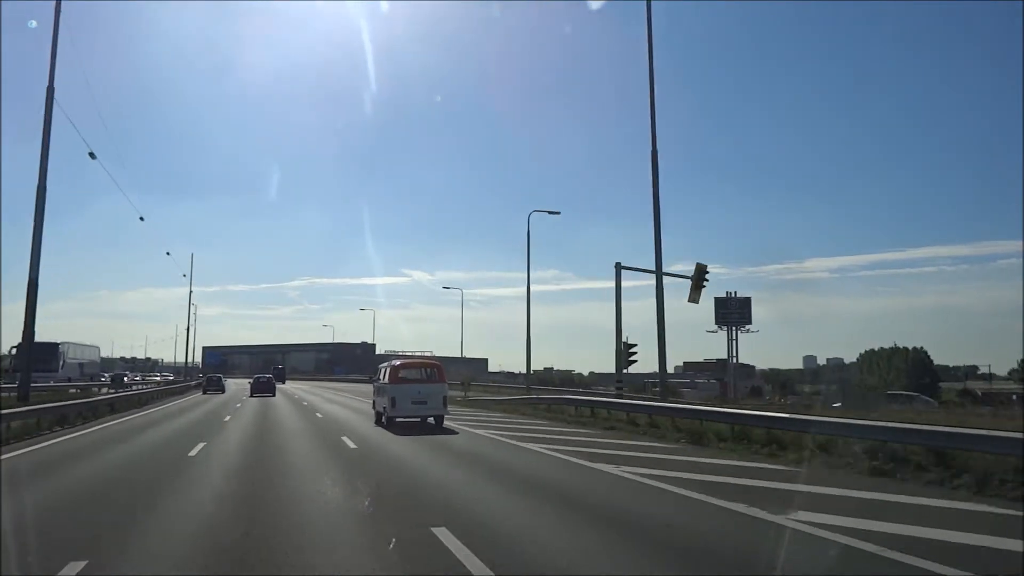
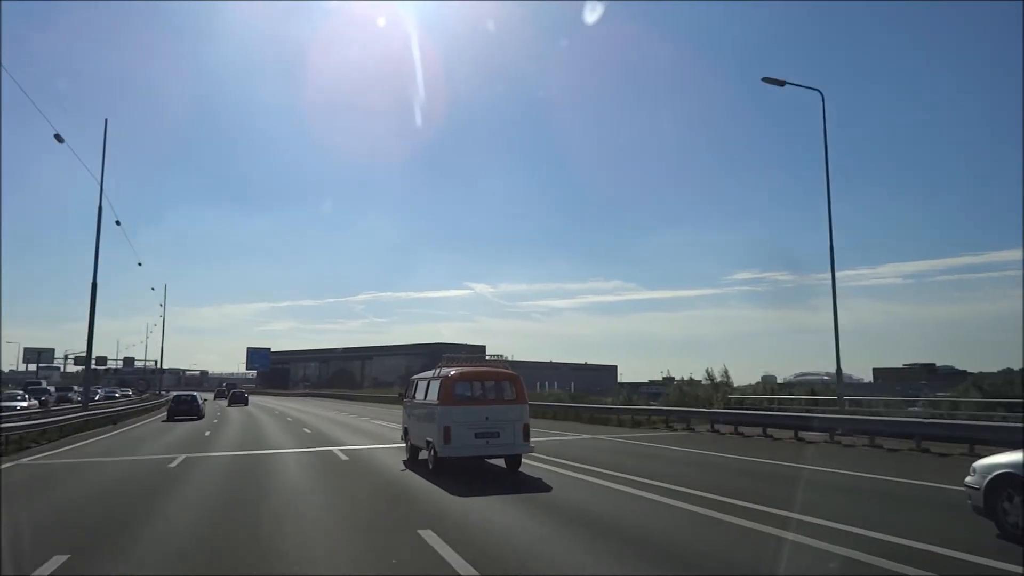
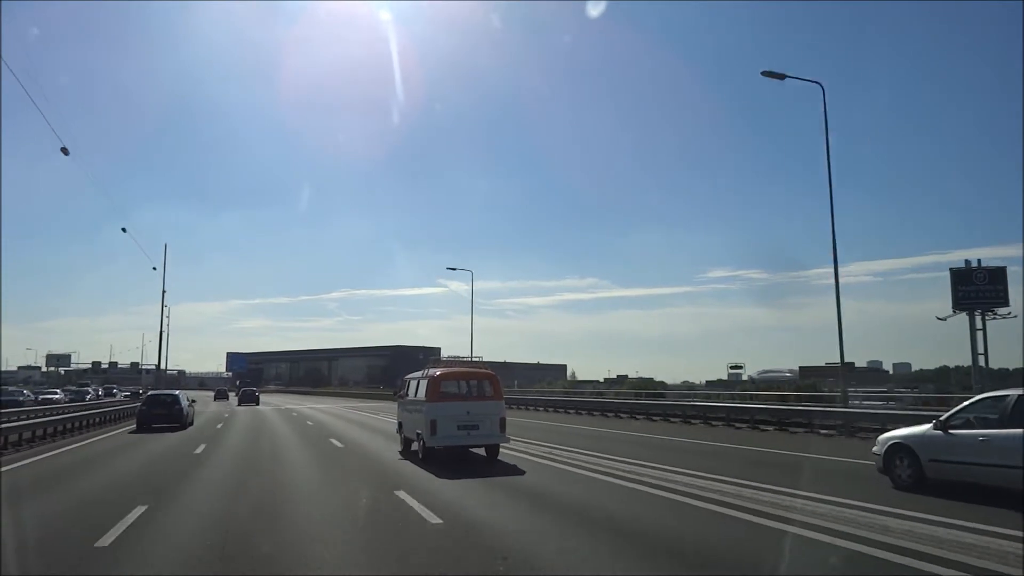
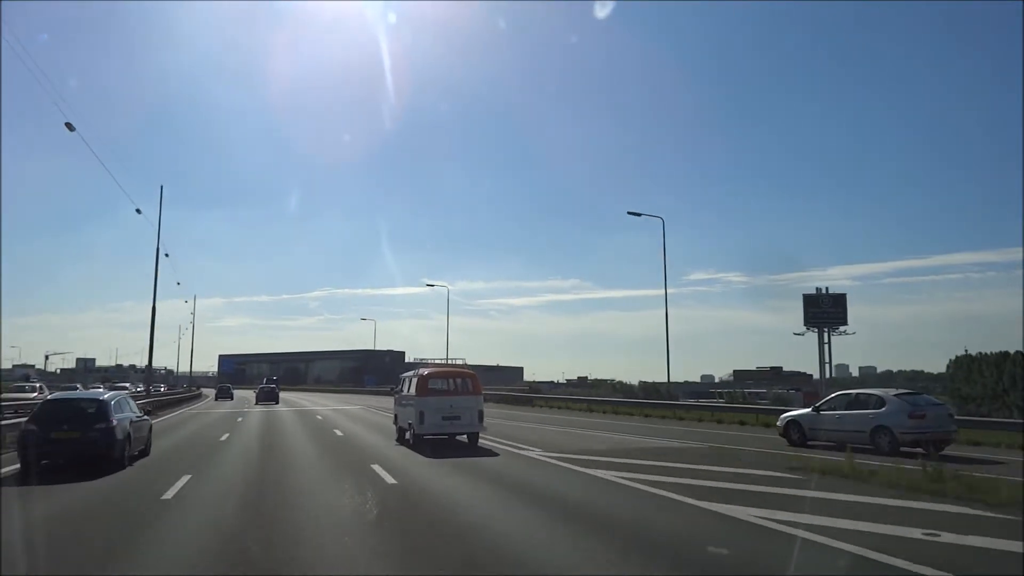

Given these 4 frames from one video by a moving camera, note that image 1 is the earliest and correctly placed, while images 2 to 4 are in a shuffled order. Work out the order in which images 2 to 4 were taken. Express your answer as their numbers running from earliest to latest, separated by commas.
4, 3, 2
